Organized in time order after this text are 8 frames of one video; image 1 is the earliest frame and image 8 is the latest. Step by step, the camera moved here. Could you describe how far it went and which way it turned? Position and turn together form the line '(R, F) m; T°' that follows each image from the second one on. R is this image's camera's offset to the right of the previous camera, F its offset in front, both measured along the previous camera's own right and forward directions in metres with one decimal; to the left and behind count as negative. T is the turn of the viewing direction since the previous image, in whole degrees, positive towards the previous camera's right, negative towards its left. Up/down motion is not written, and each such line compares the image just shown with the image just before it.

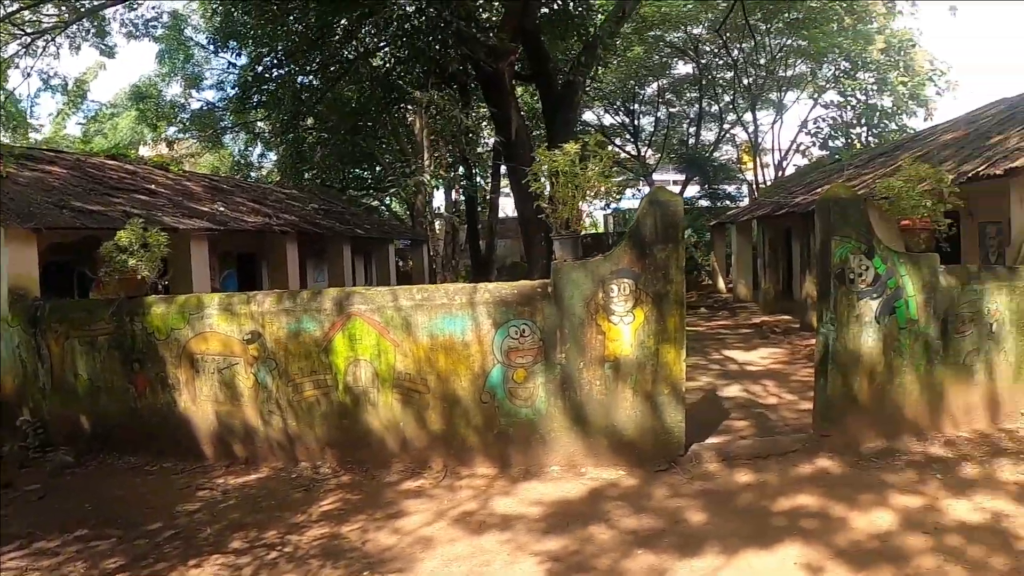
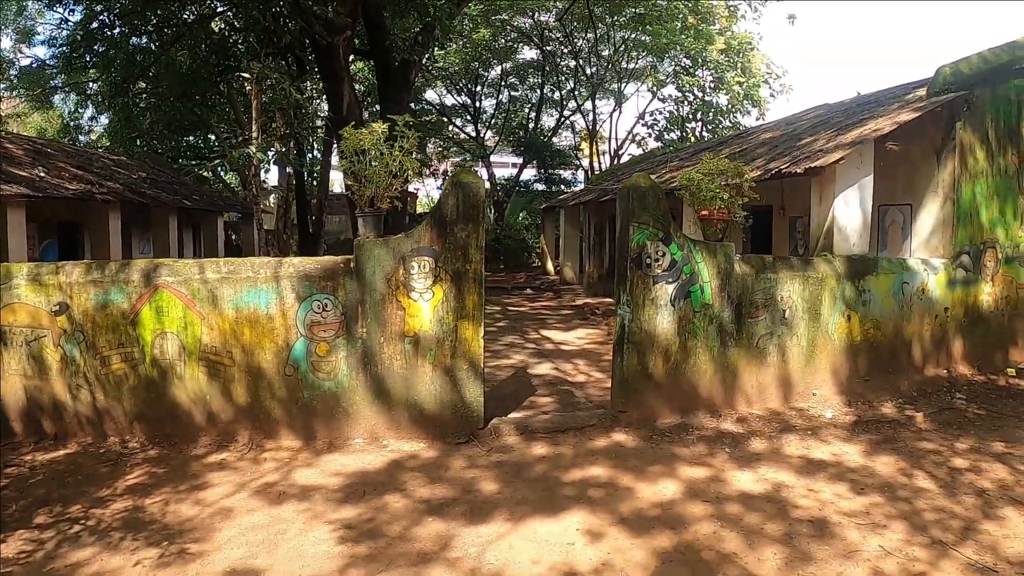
(+0.2, -0.2) m; +8°
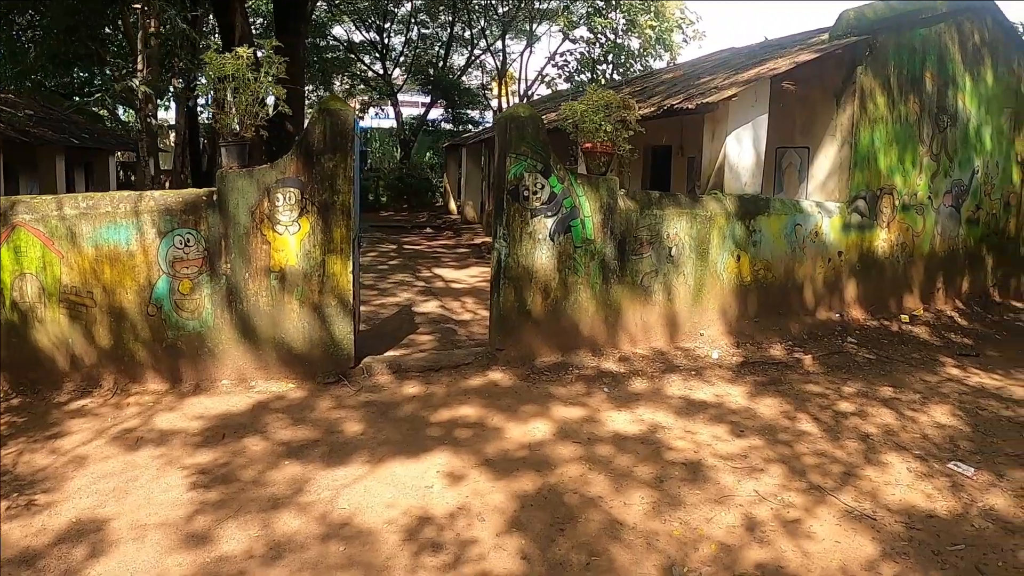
(+0.3, +0.3) m; +4°
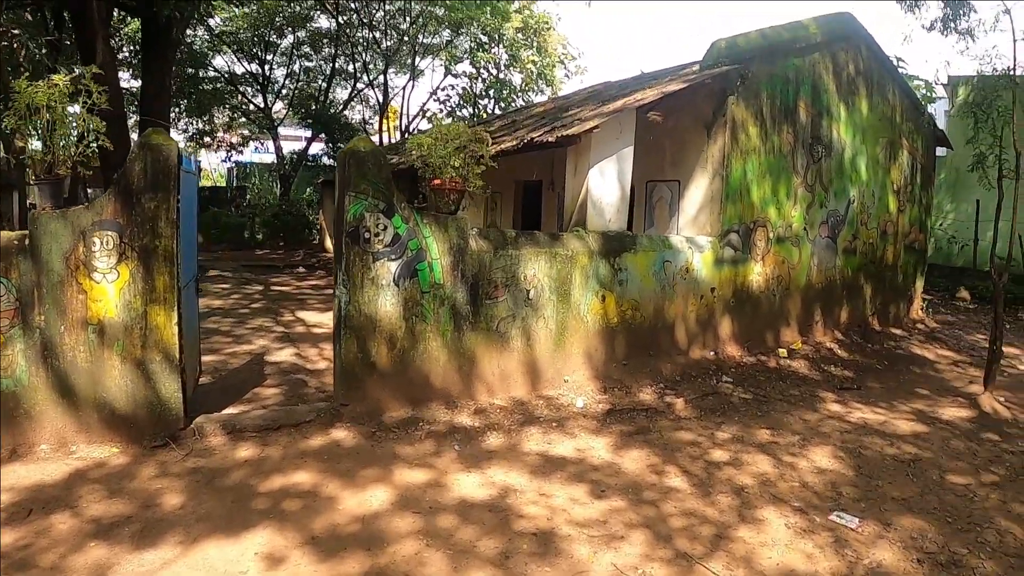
(+0.3, +0.6) m; +5°
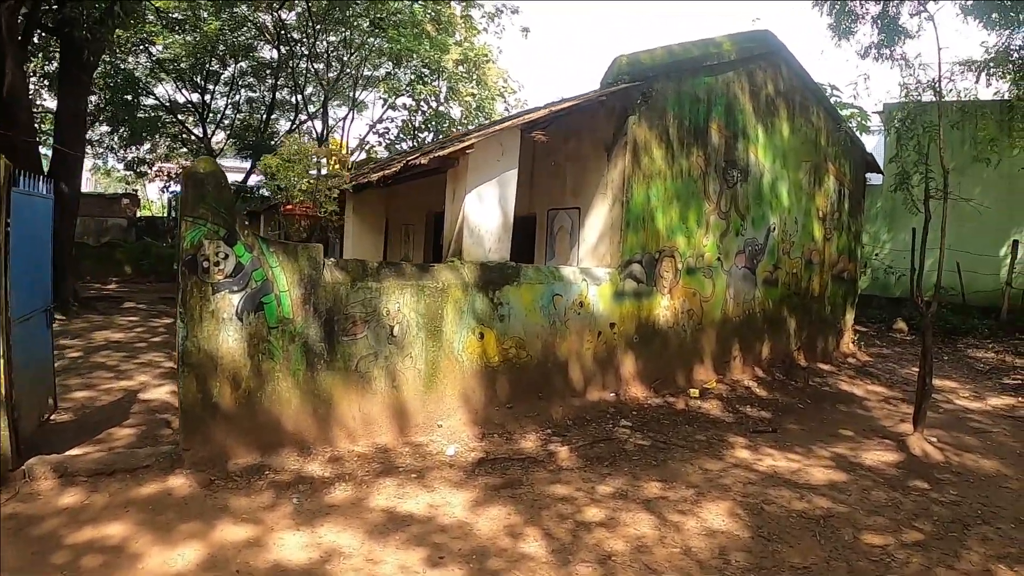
(+0.6, +0.7) m; +2°
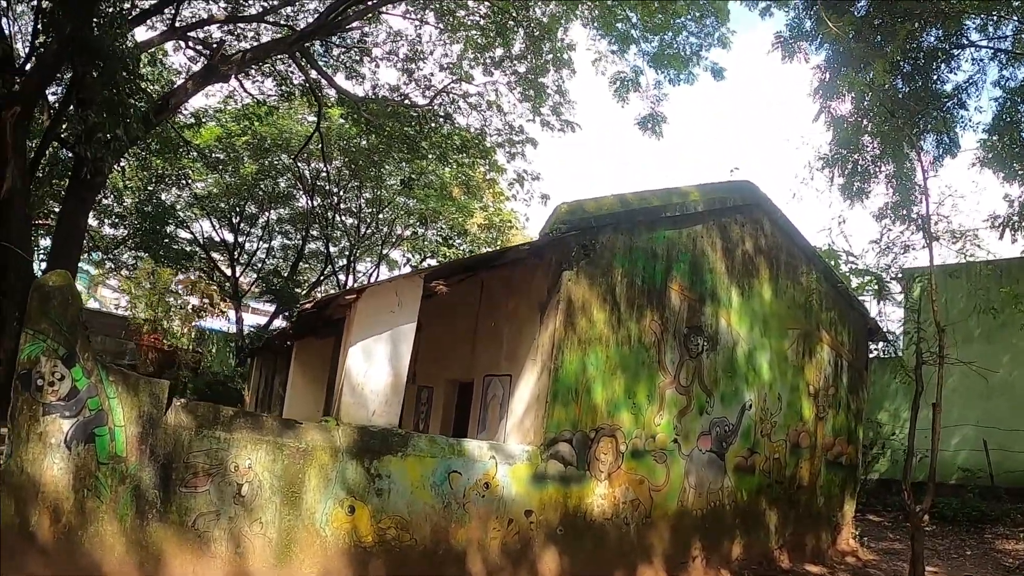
(+0.8, +1.0) m; -3°
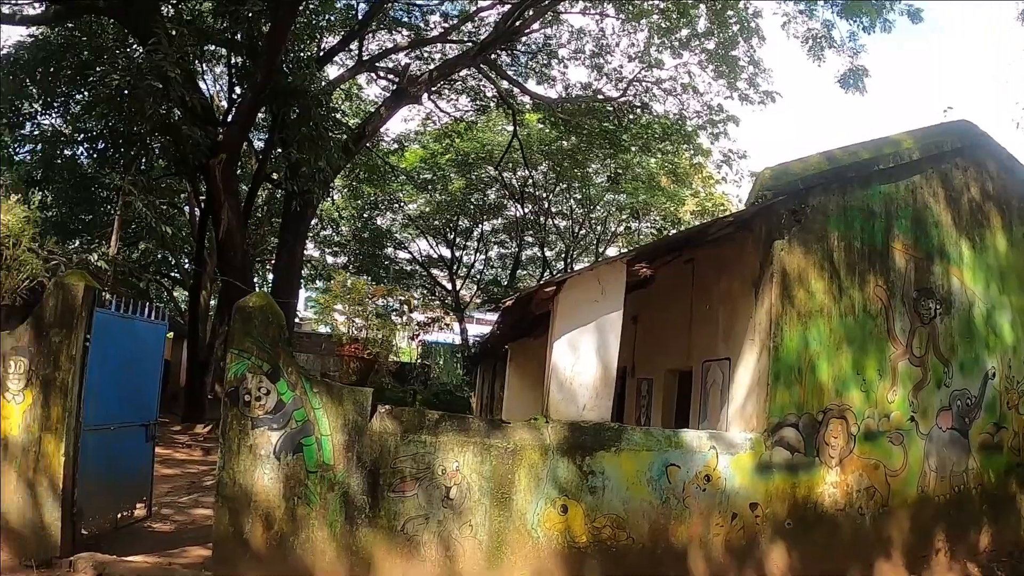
(0.0, +0.3) m; -10°
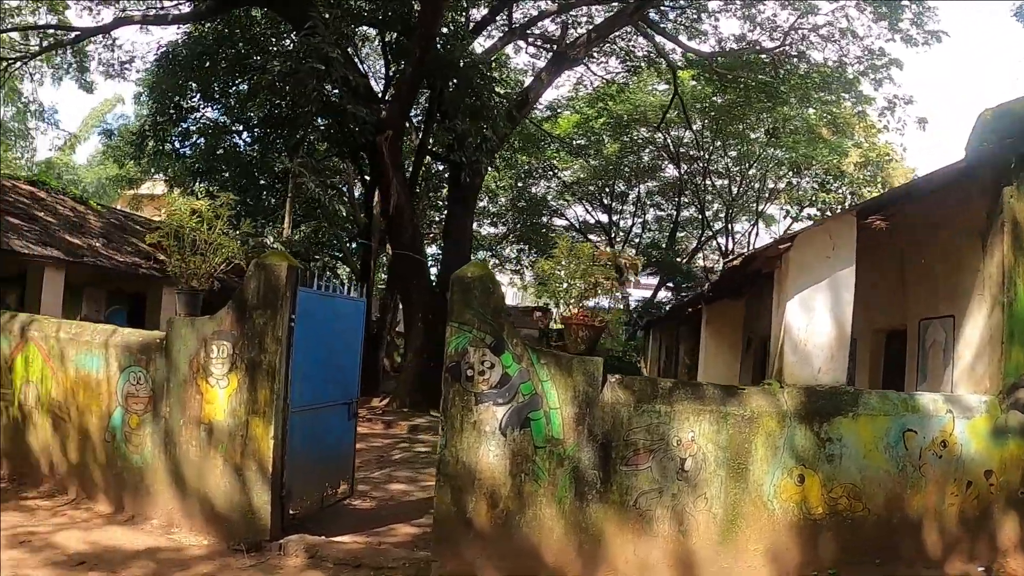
(-0.5, +0.3) m; -5°
